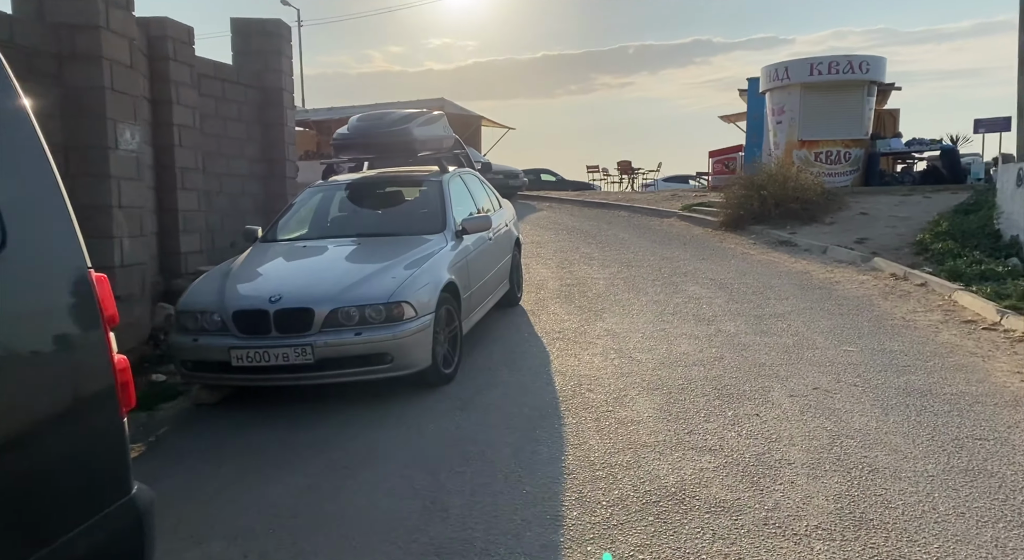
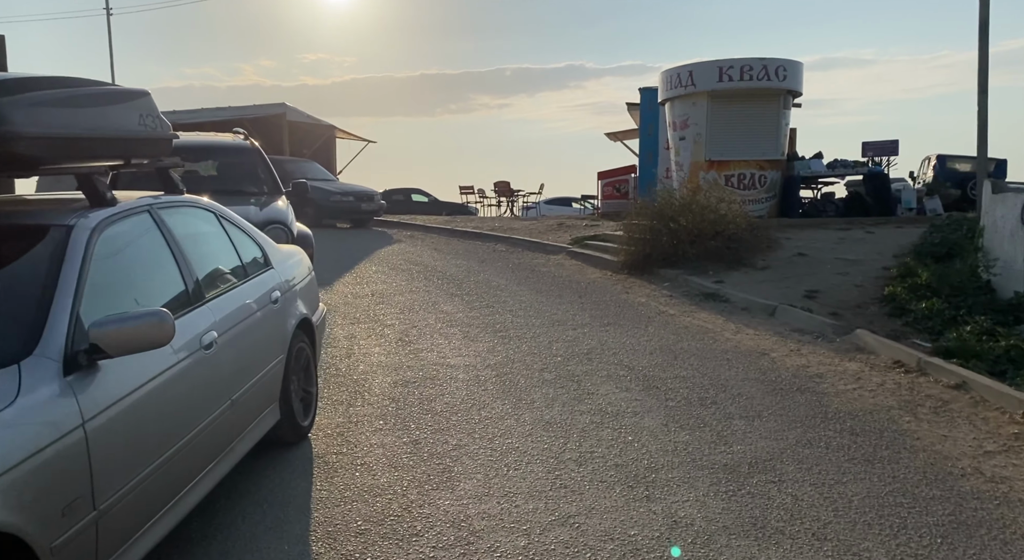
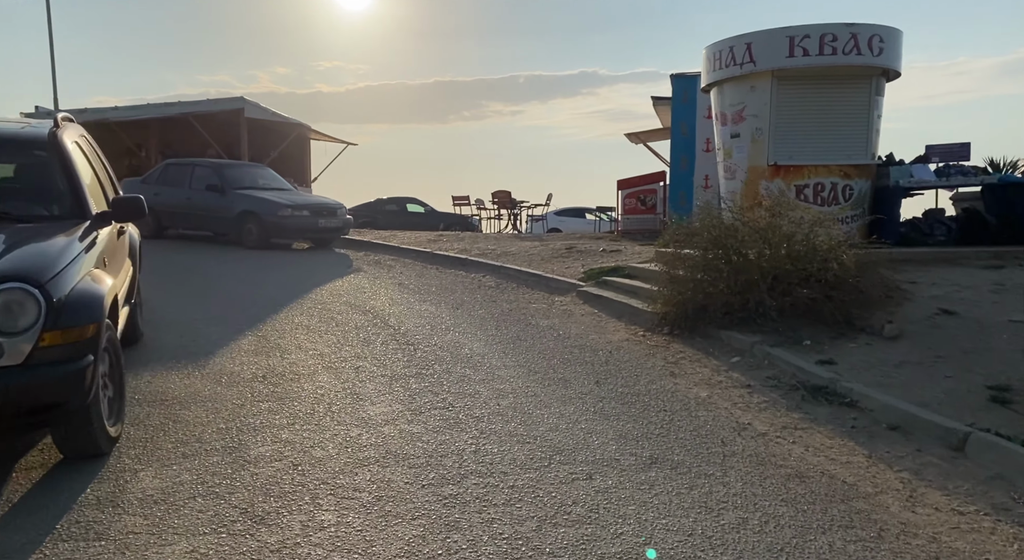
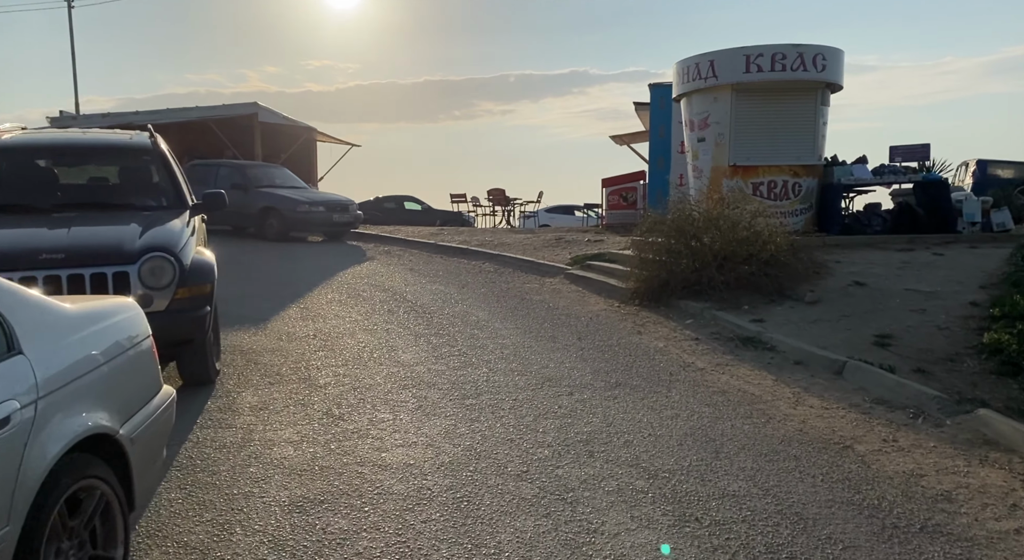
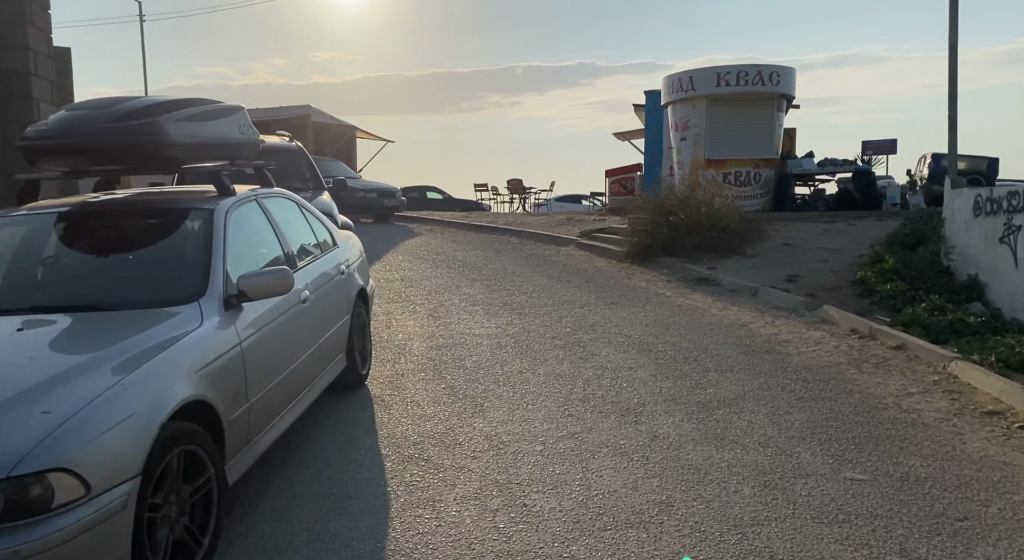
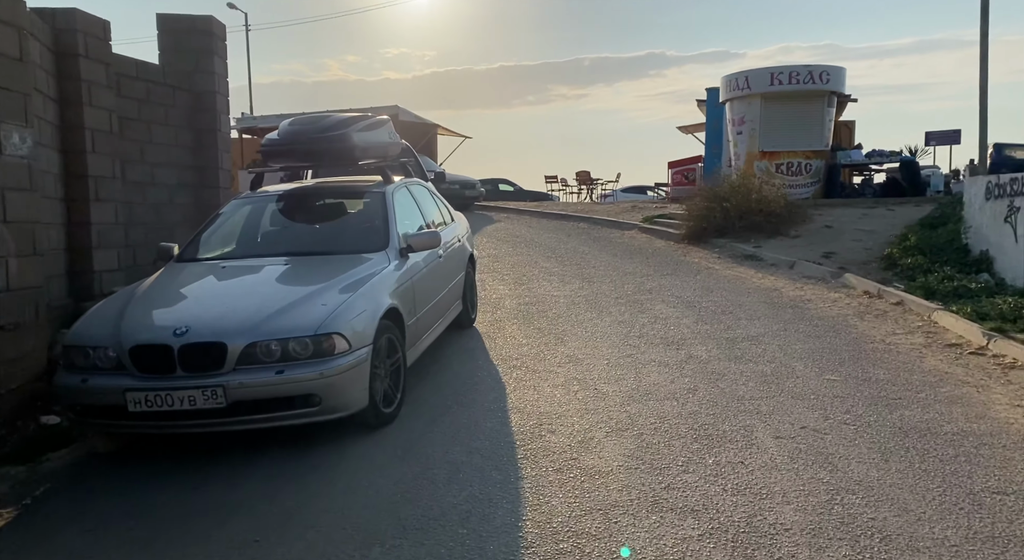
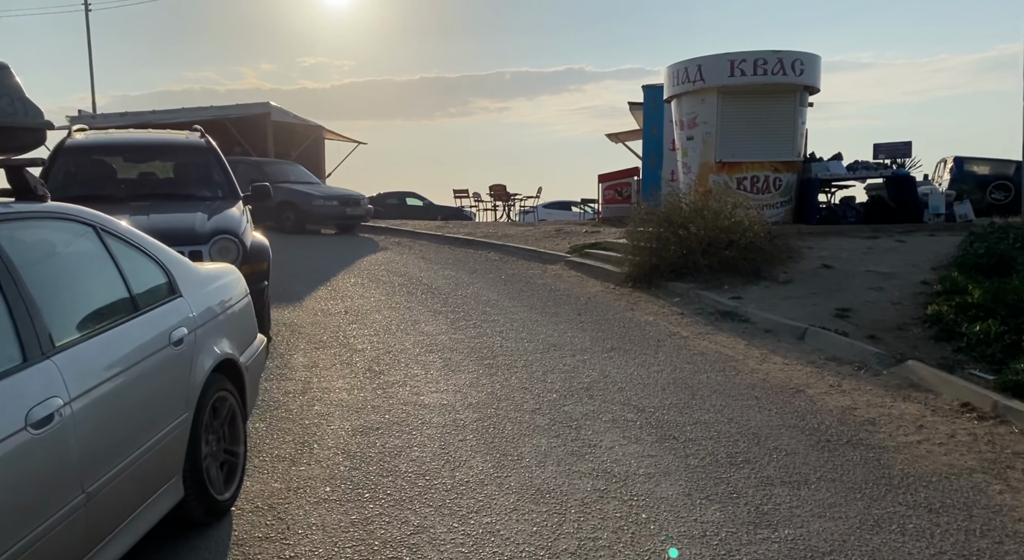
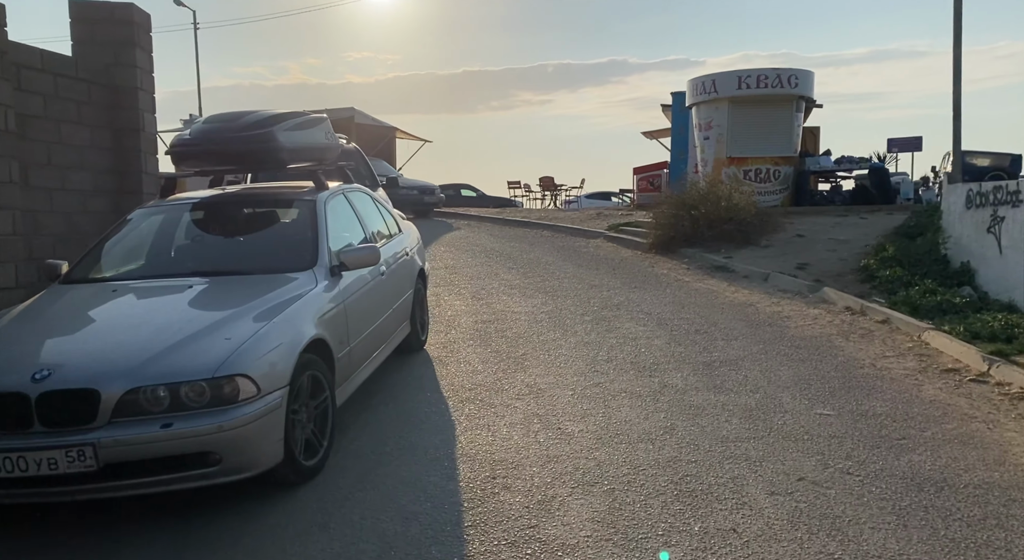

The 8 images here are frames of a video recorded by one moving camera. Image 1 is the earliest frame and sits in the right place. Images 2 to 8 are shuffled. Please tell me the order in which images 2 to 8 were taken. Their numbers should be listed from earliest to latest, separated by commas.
6, 8, 5, 2, 7, 4, 3
